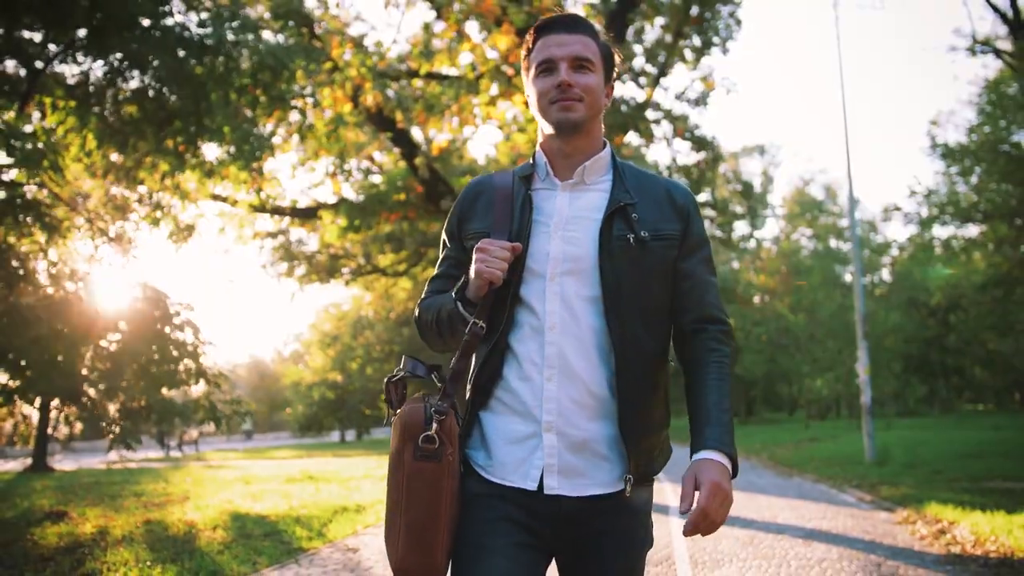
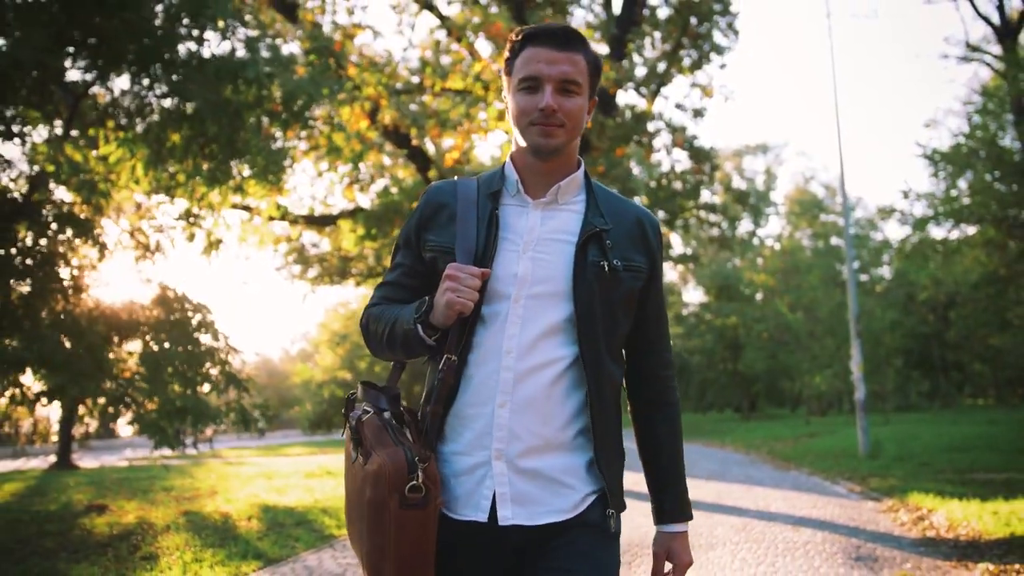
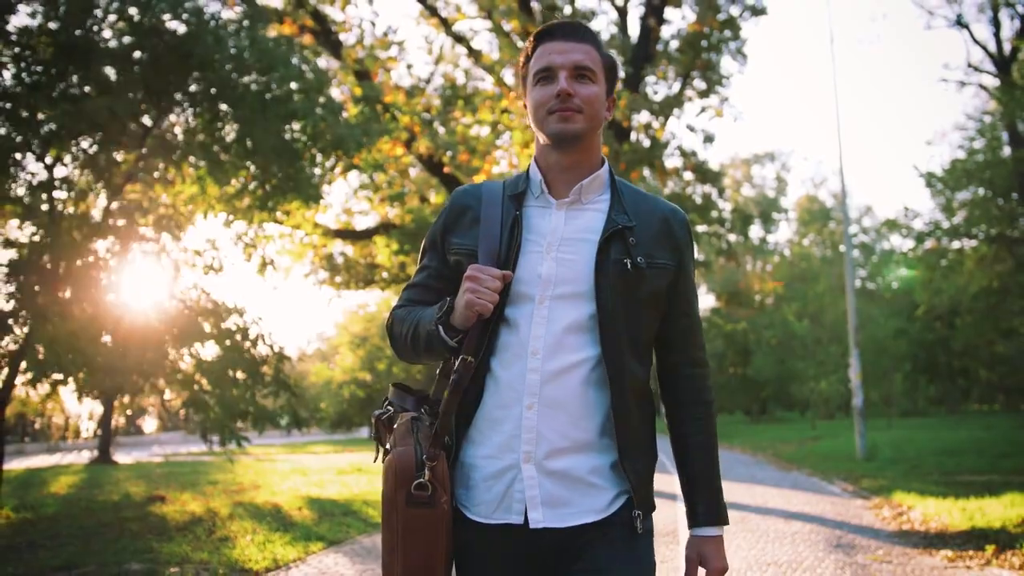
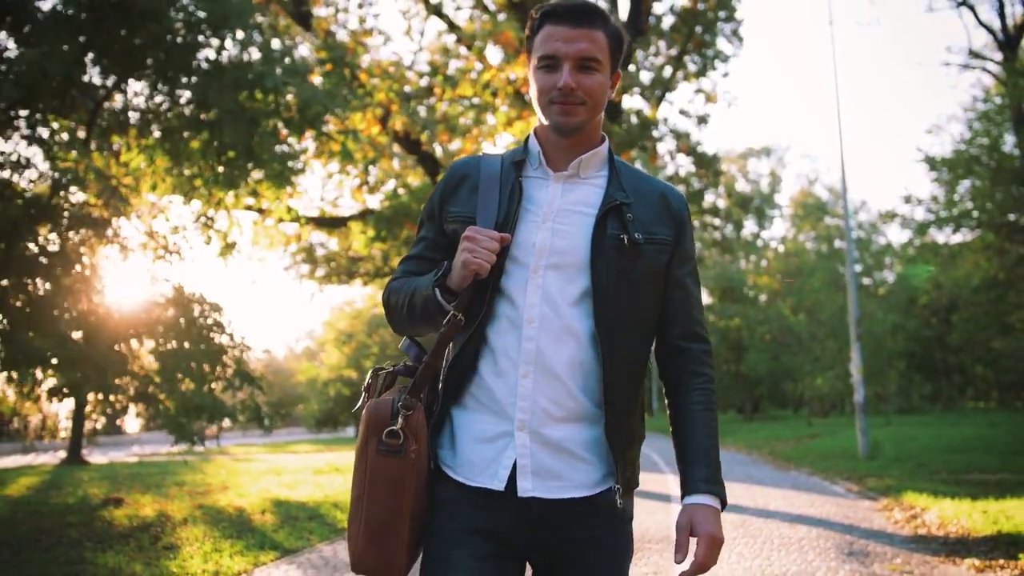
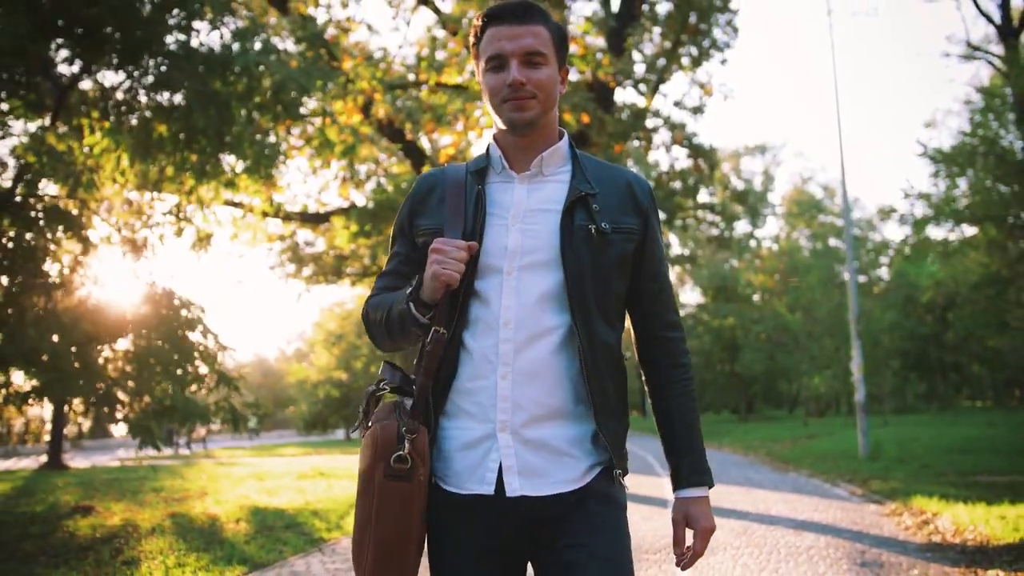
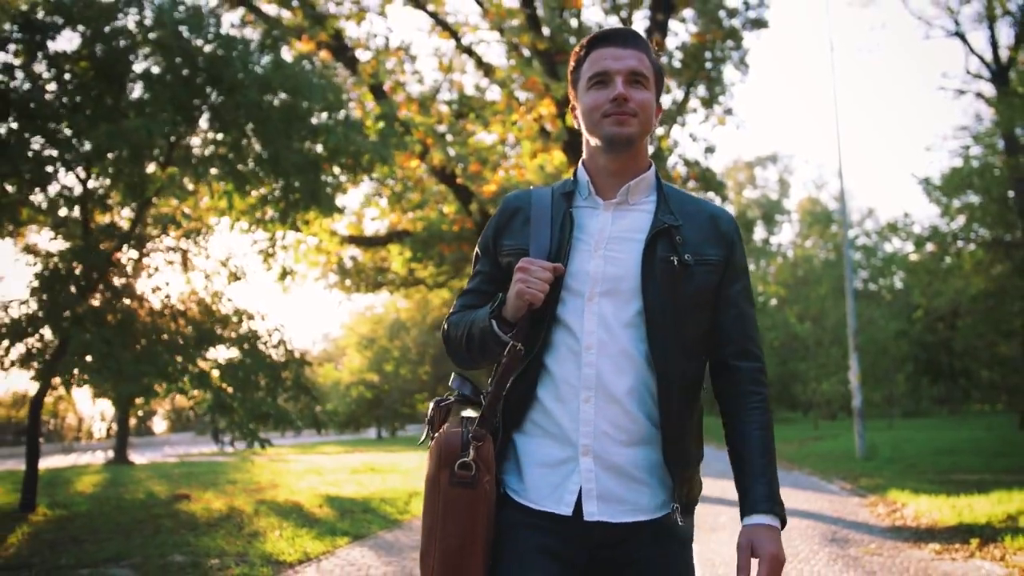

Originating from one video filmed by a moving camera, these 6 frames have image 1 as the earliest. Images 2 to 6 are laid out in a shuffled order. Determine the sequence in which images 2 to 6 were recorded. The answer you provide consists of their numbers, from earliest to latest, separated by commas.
5, 2, 4, 3, 6
